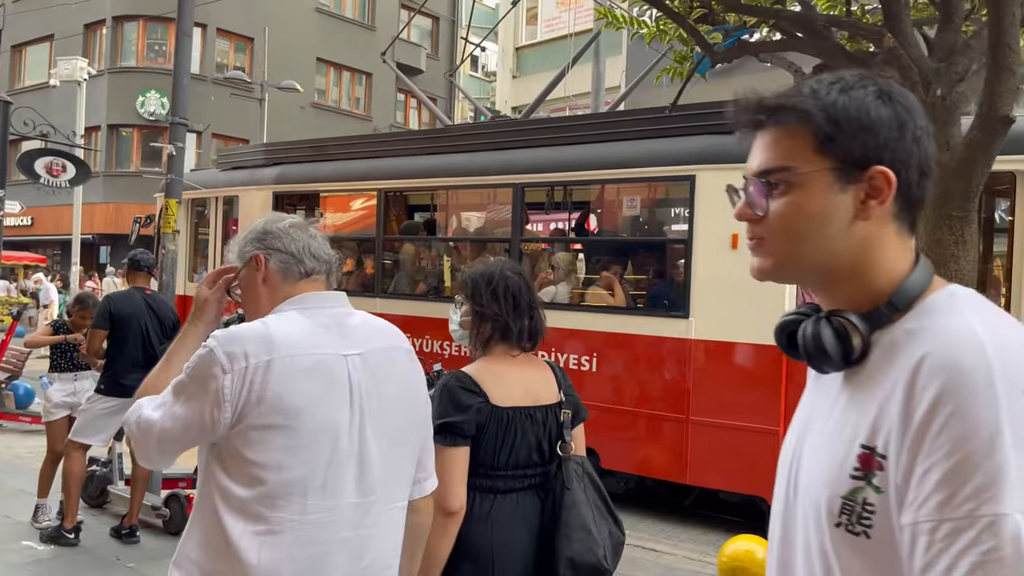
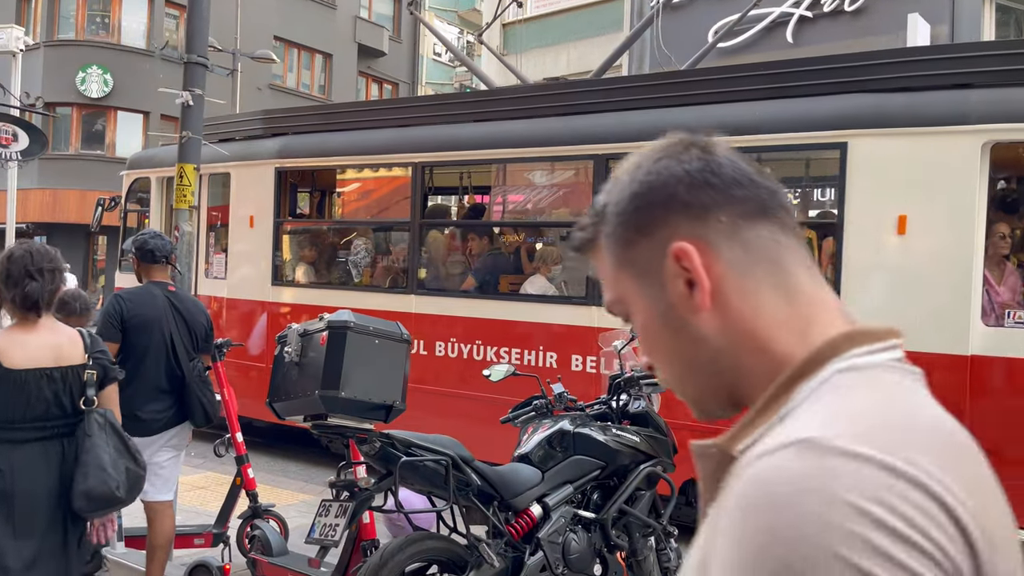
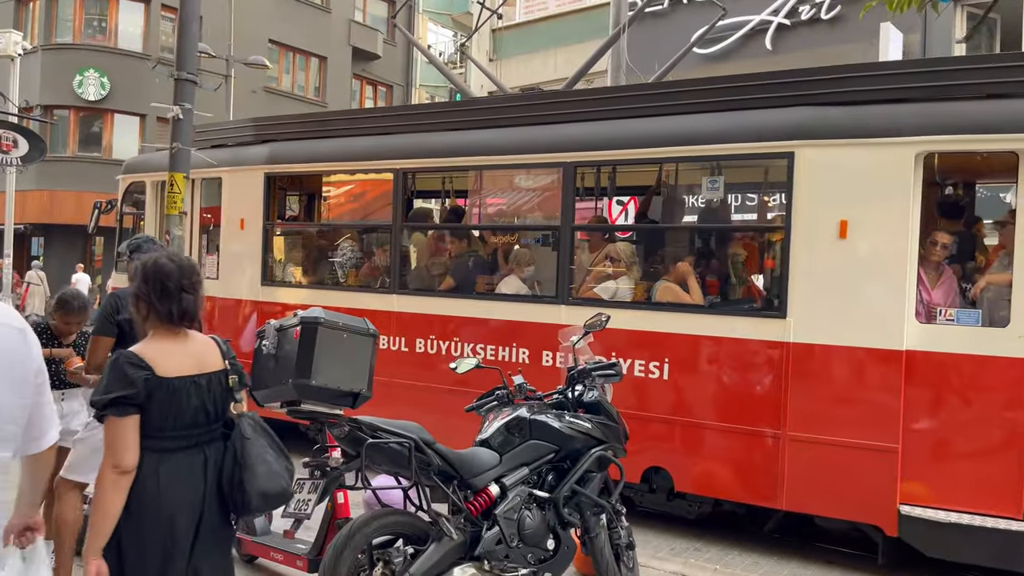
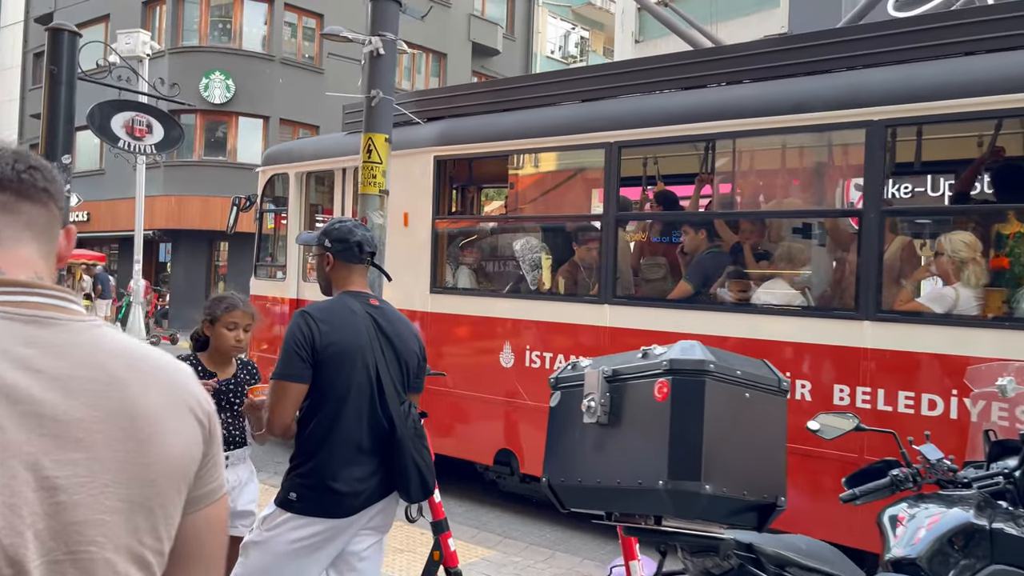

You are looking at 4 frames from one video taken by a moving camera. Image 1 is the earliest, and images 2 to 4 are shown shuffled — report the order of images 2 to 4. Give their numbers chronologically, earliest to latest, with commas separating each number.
3, 2, 4
